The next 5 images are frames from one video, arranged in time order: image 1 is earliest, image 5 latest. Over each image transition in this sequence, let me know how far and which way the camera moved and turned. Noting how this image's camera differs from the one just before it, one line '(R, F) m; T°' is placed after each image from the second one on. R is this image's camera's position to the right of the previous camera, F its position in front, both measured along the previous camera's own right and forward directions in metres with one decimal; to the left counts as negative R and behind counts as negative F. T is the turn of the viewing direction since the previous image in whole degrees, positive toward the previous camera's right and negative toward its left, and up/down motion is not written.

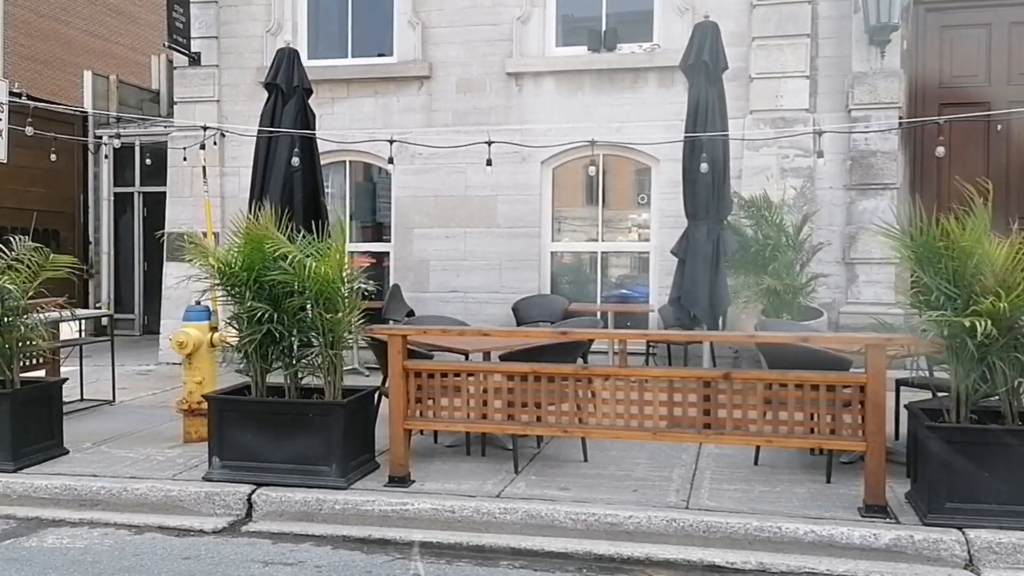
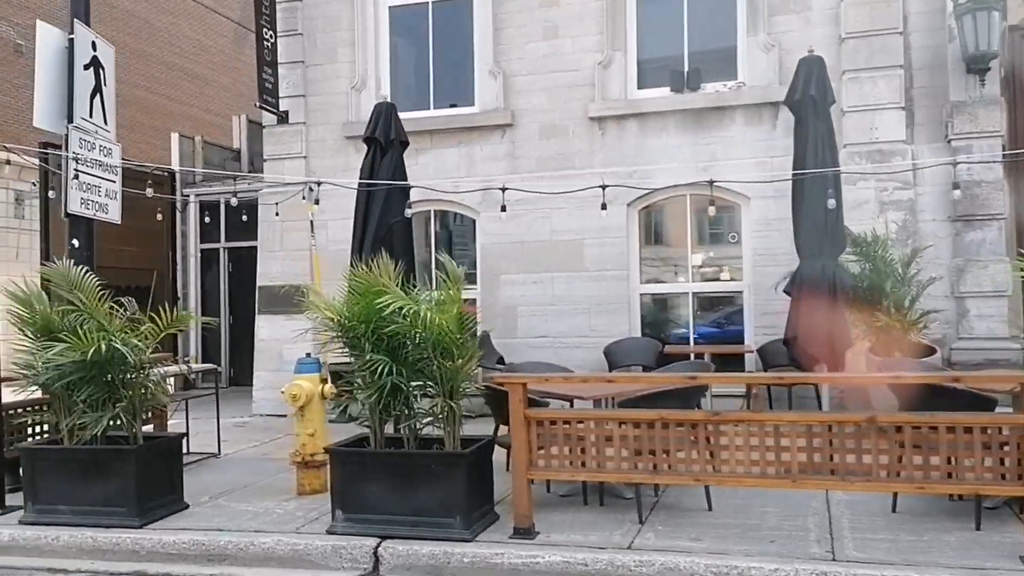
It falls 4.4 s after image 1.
(-0.4, +0.1) m; -4°
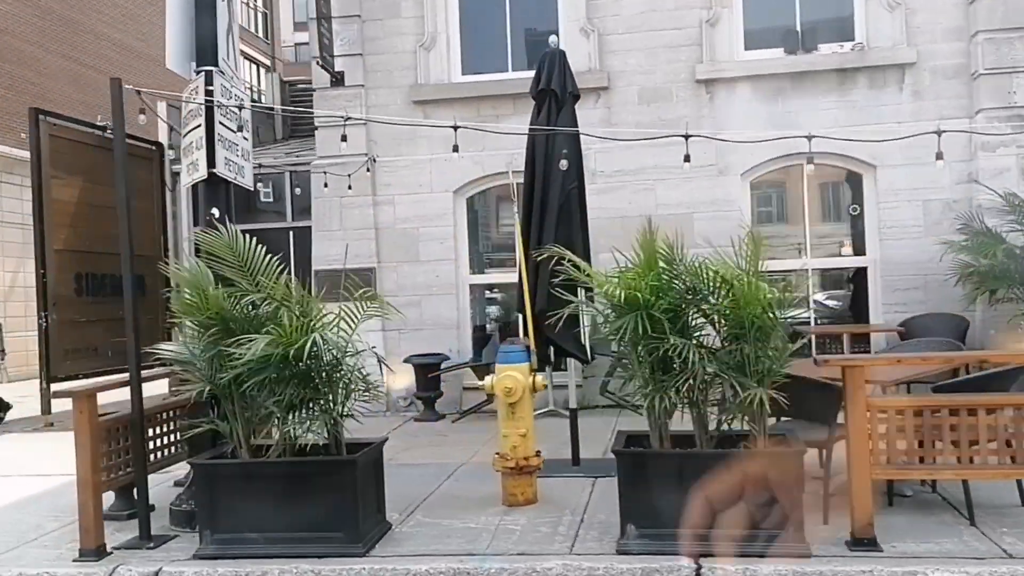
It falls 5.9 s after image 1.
(-2.1, +1.0) m; +7°
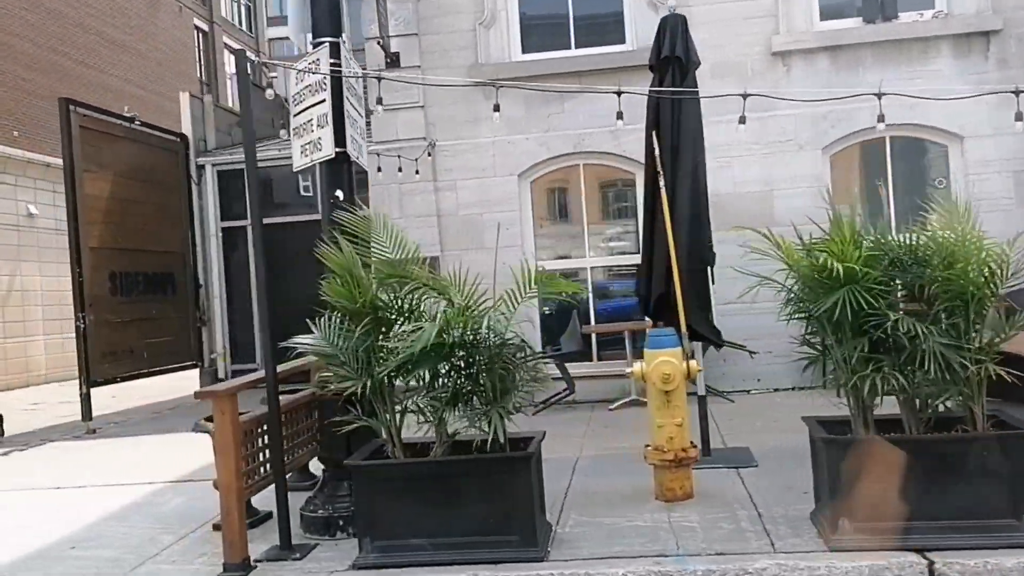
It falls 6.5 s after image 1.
(-1.0, +0.4) m; +2°
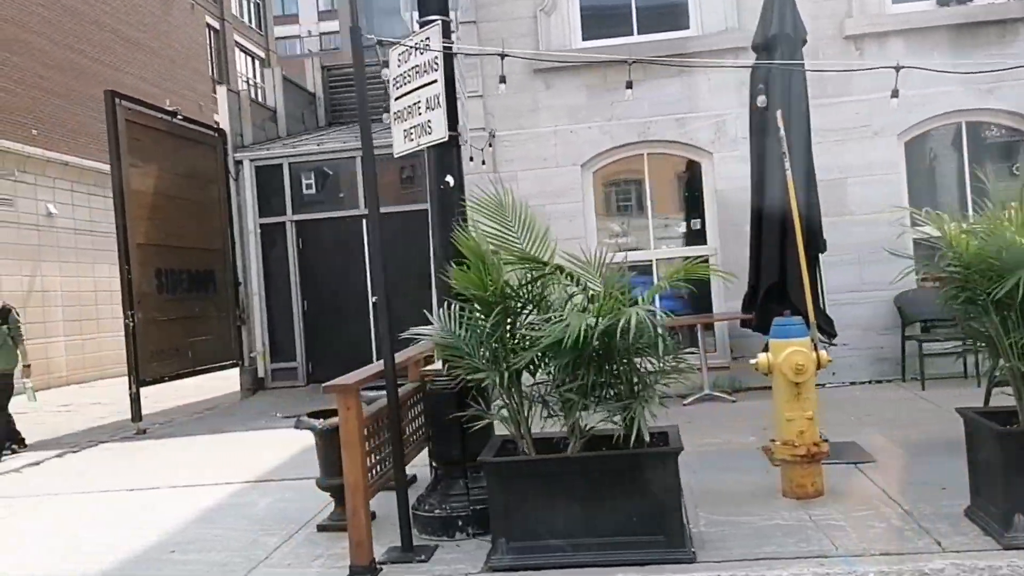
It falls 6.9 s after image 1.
(-0.7, +0.2) m; 0°
